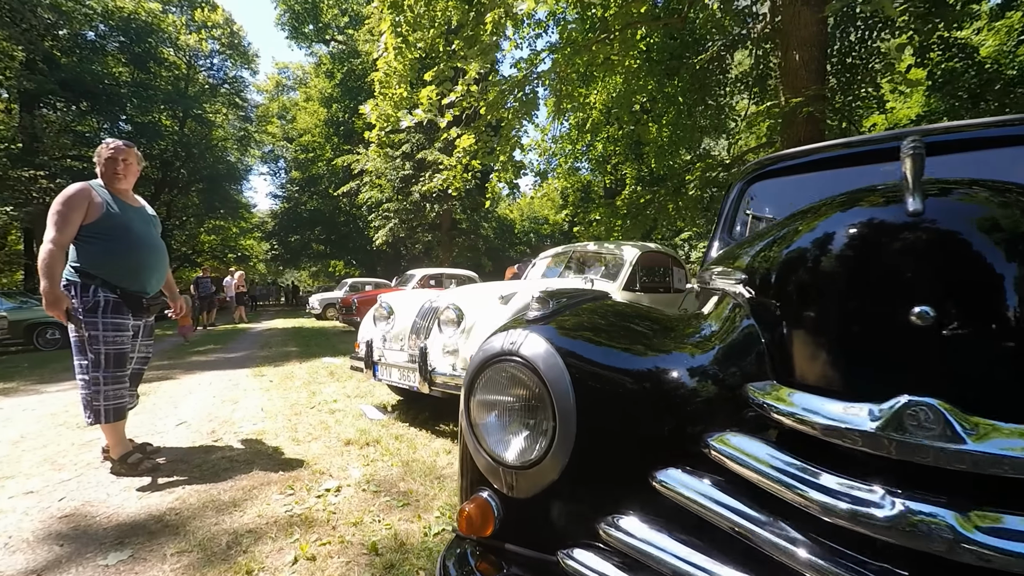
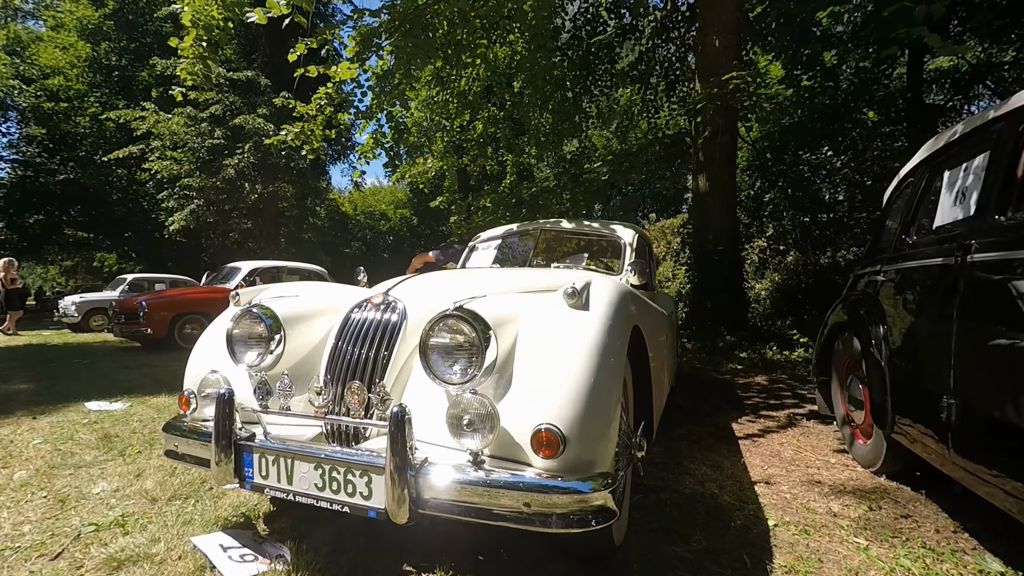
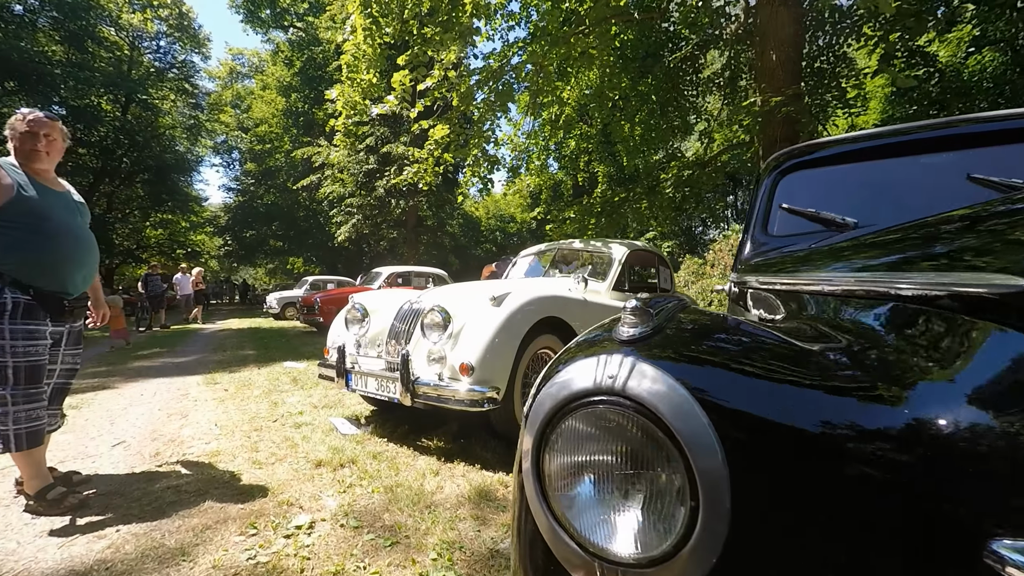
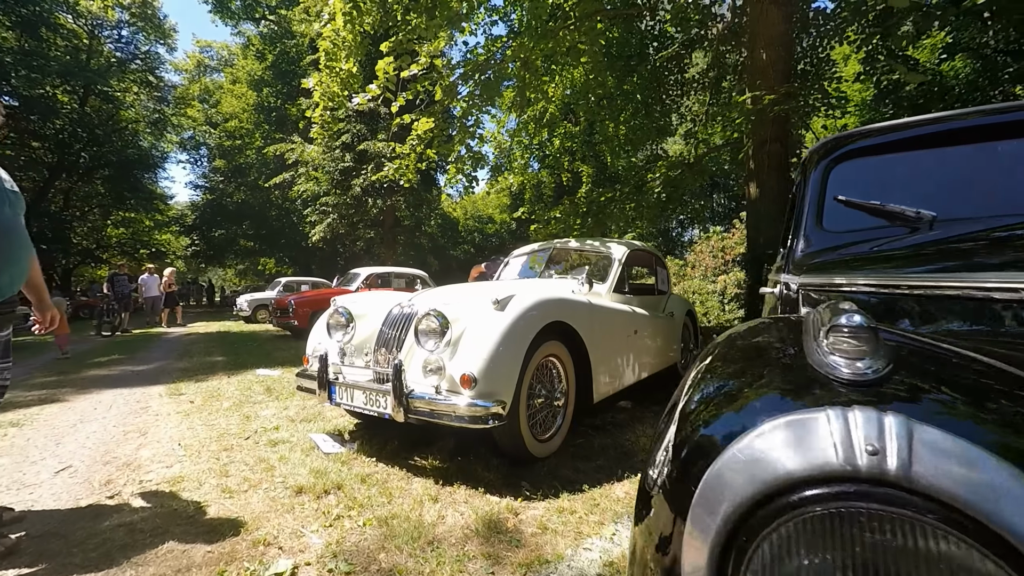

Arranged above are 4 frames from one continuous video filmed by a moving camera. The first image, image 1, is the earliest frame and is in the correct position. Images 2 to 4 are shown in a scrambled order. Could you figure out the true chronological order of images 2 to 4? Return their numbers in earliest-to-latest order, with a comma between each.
3, 4, 2
